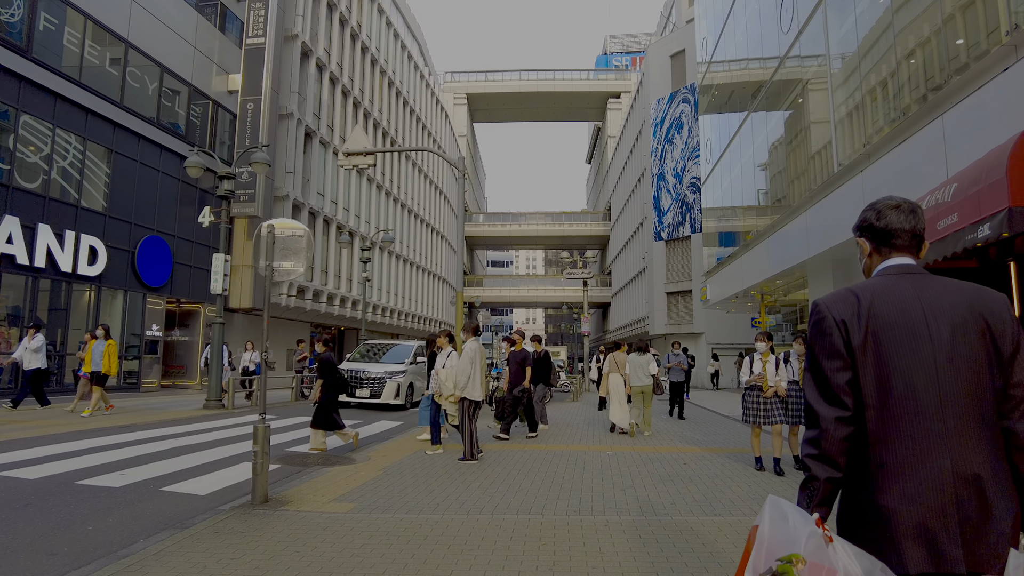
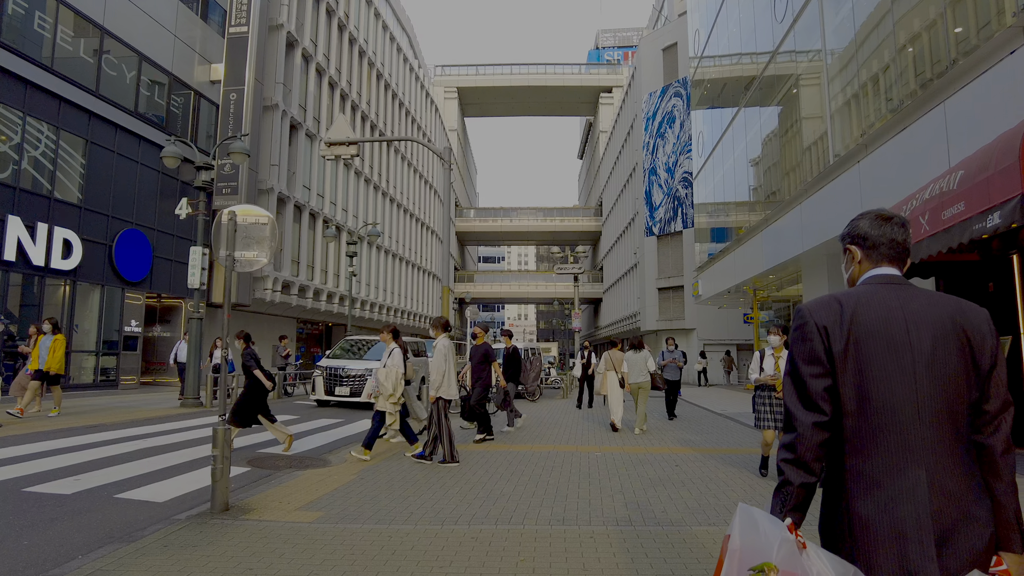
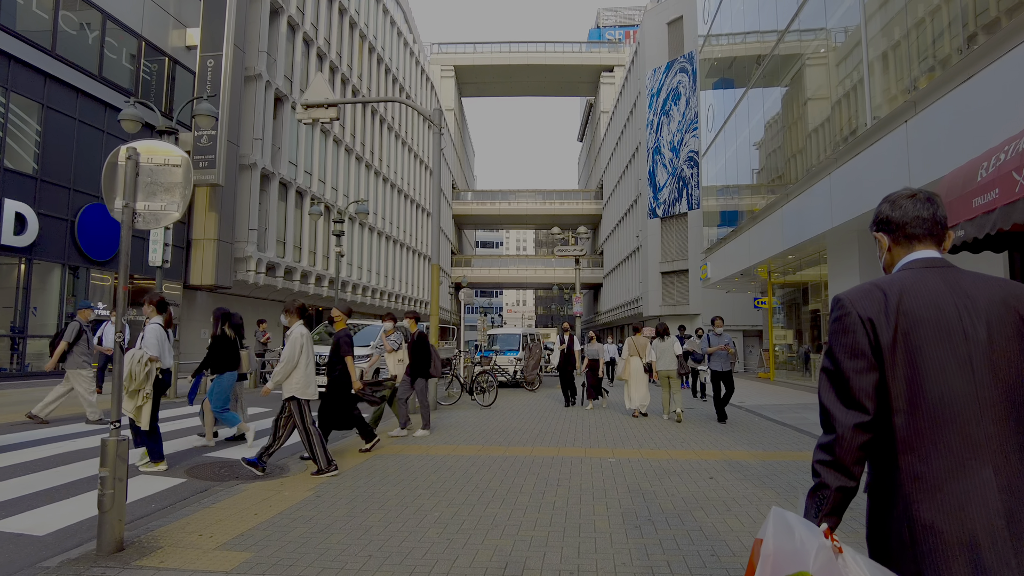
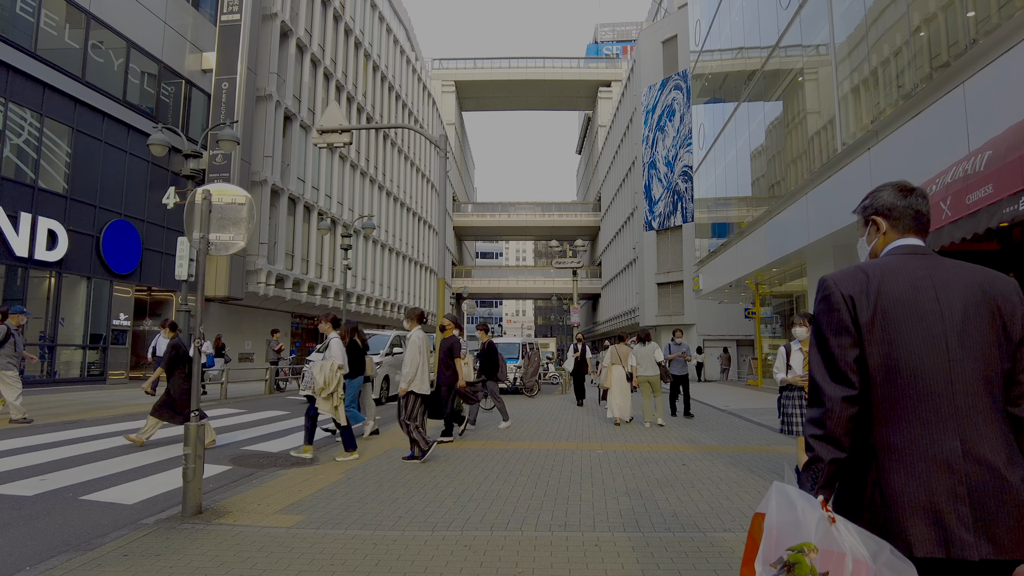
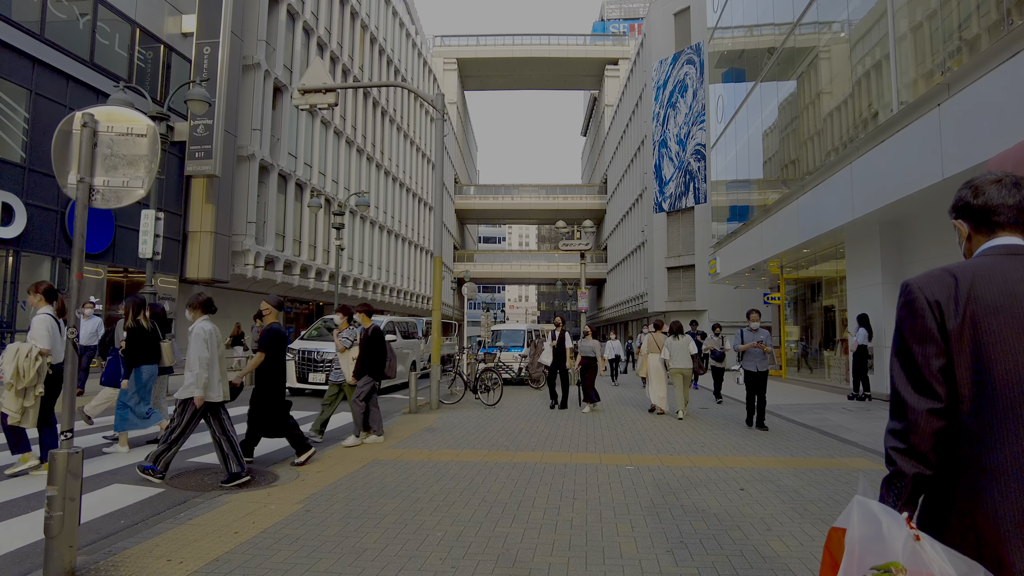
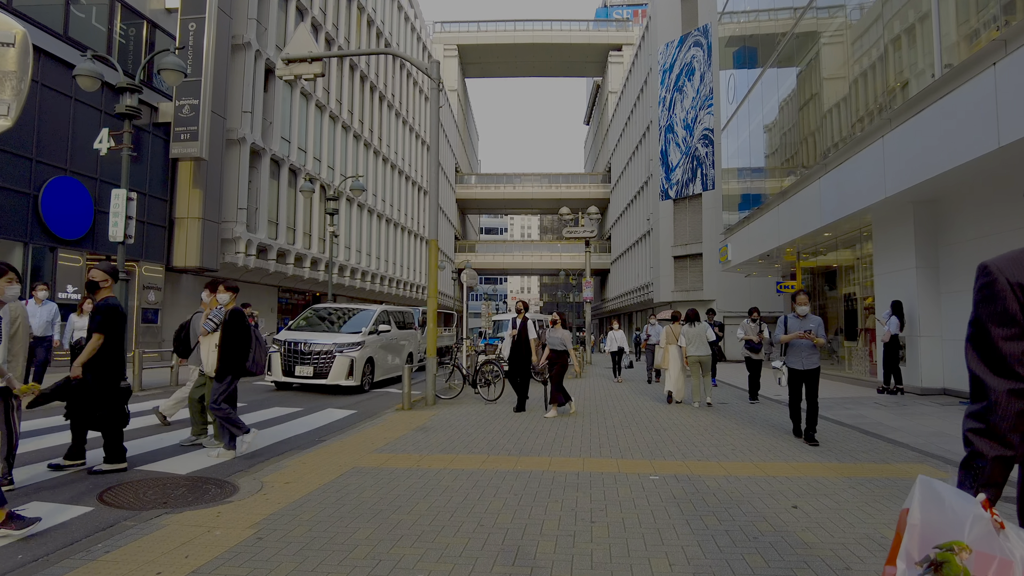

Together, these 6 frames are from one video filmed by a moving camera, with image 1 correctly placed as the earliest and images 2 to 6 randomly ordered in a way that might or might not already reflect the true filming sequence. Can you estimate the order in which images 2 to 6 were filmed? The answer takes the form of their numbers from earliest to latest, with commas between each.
2, 4, 3, 5, 6
